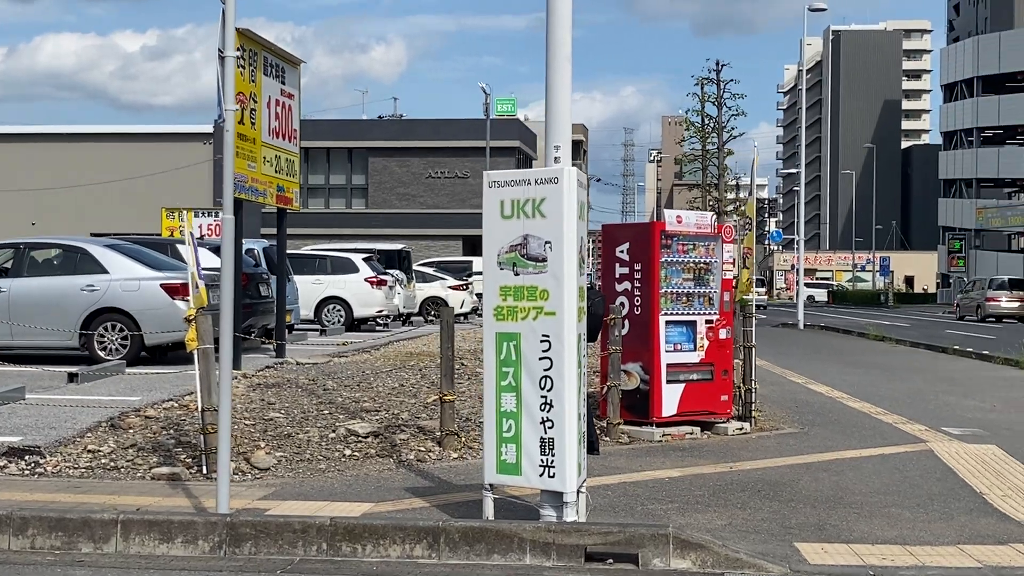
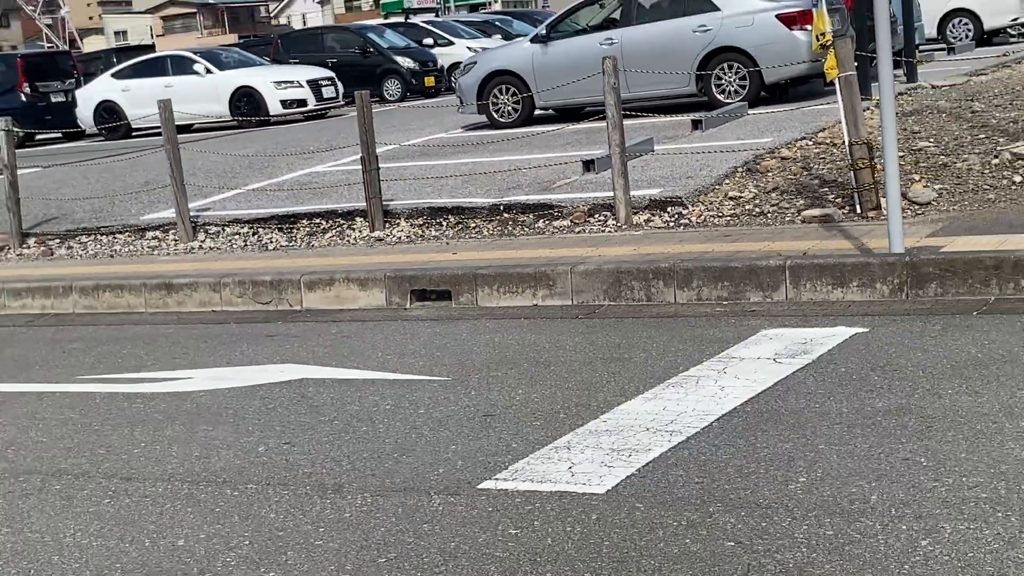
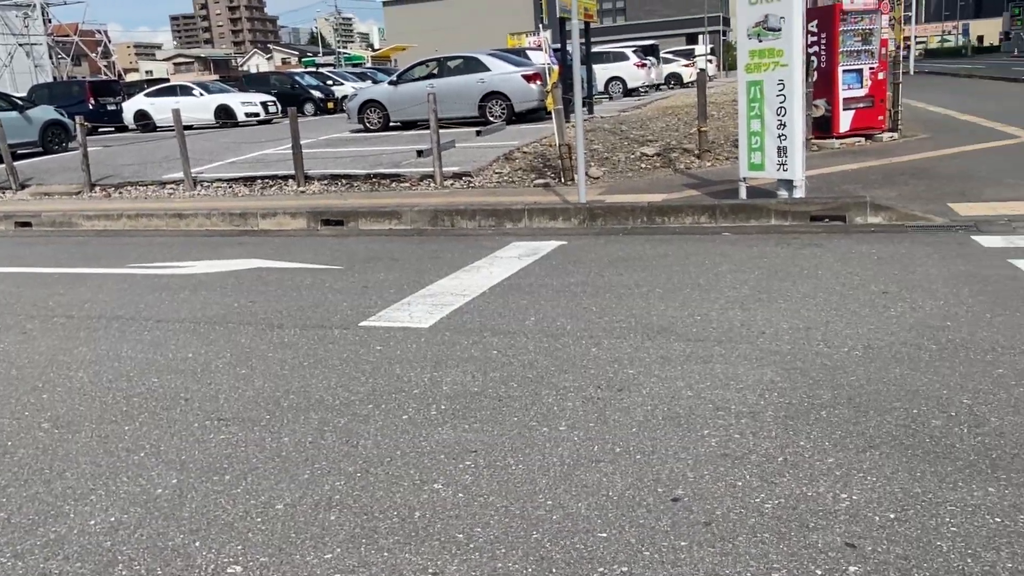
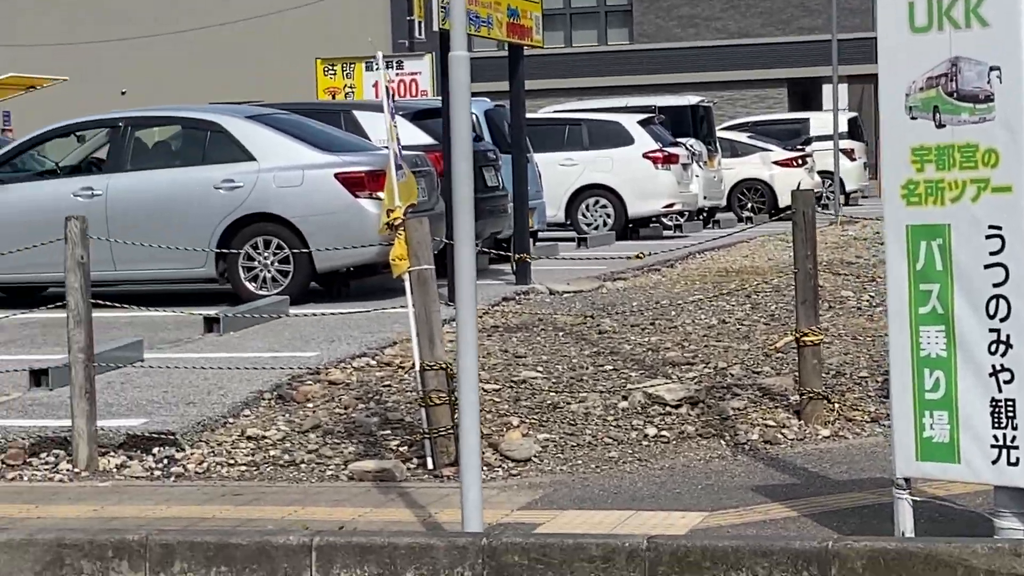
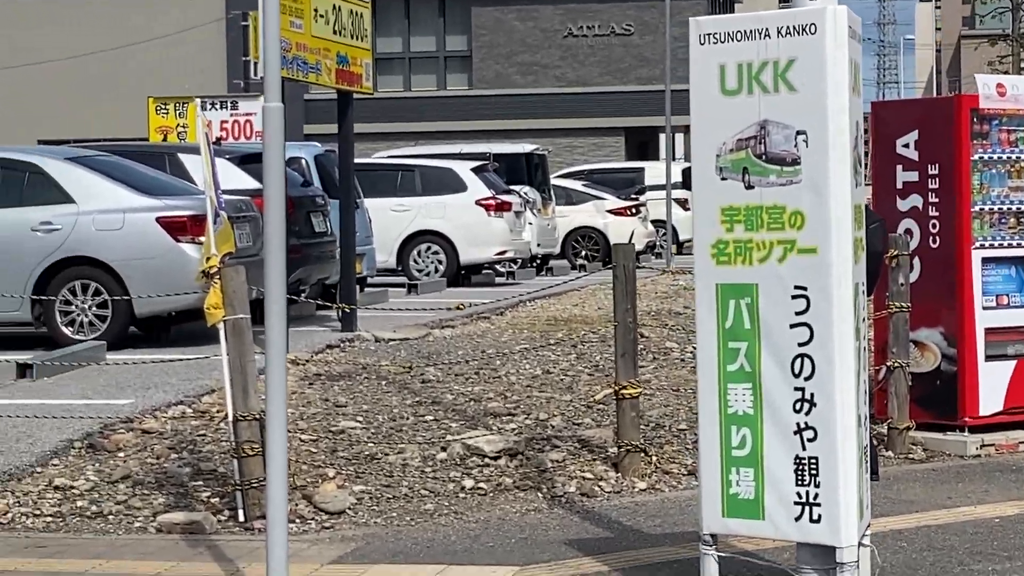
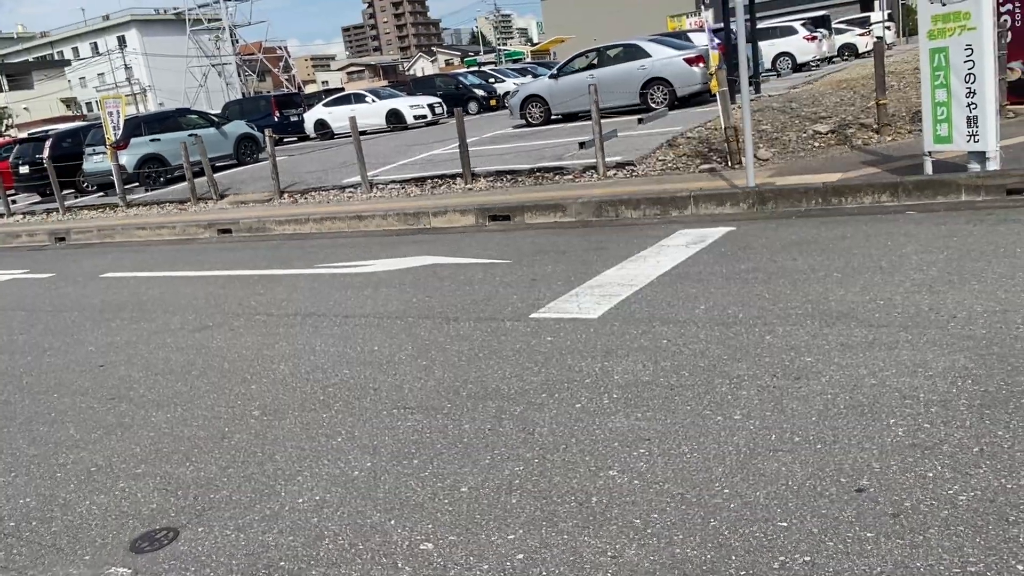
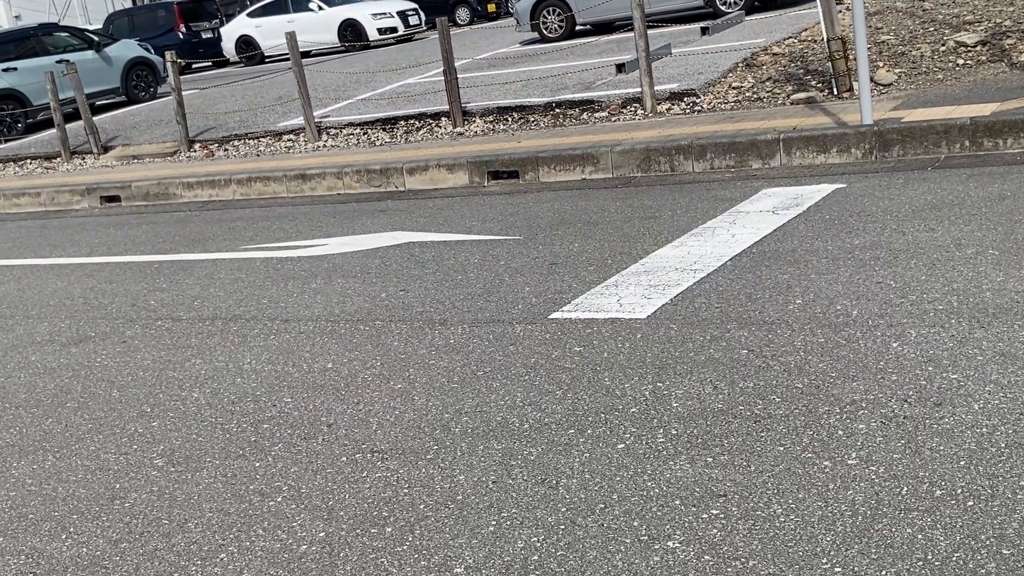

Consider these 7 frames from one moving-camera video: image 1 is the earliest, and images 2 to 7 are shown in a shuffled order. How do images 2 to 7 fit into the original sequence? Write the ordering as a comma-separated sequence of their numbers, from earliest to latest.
5, 4, 2, 7, 6, 3
